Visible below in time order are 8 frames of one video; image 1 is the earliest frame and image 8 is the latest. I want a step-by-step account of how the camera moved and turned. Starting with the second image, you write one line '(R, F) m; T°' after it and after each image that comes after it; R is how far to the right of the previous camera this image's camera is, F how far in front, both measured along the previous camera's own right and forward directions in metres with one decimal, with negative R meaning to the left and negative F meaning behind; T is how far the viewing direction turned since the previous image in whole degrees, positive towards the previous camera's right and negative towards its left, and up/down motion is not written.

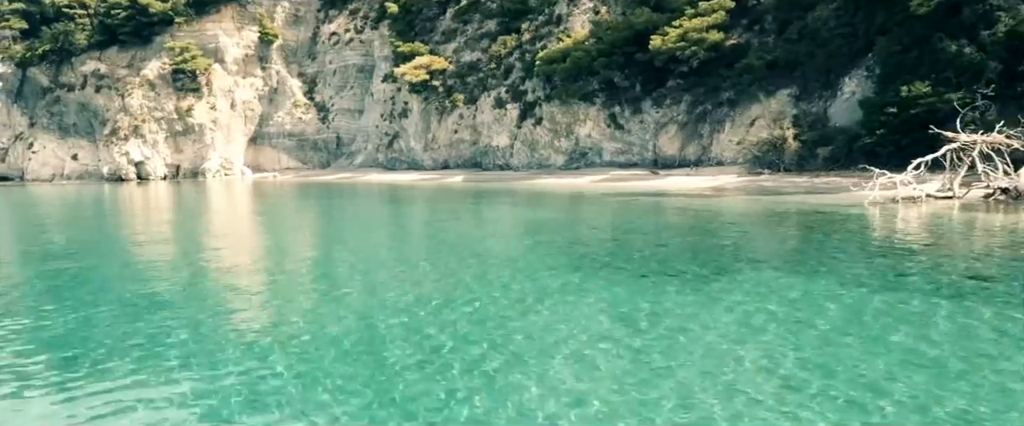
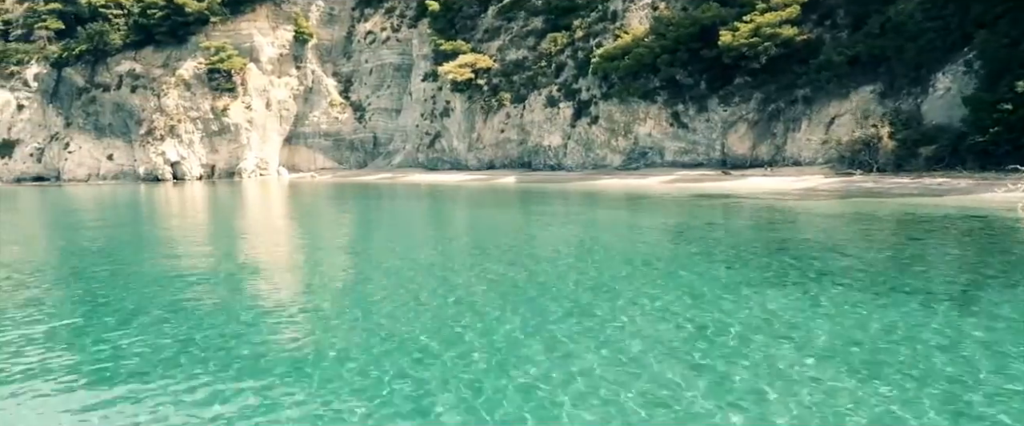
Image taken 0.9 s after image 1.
(-2.2, +0.9) m; -1°
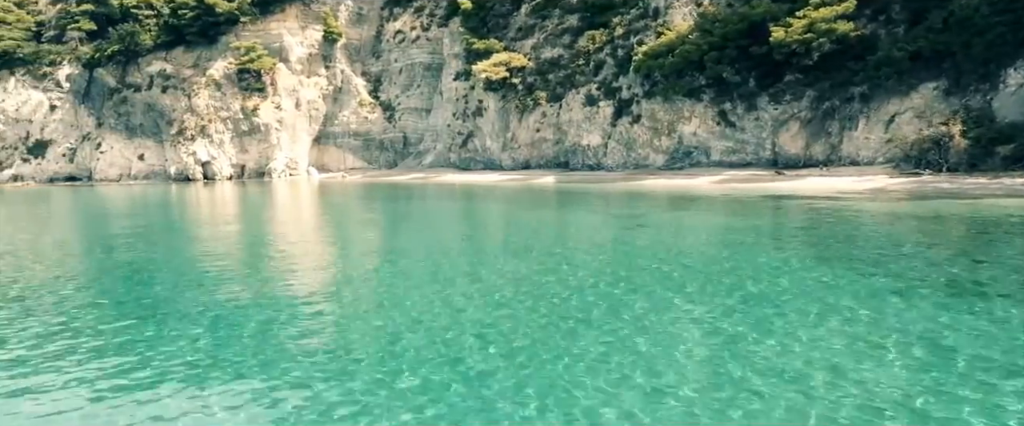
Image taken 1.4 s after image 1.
(-1.2, +0.6) m; -1°
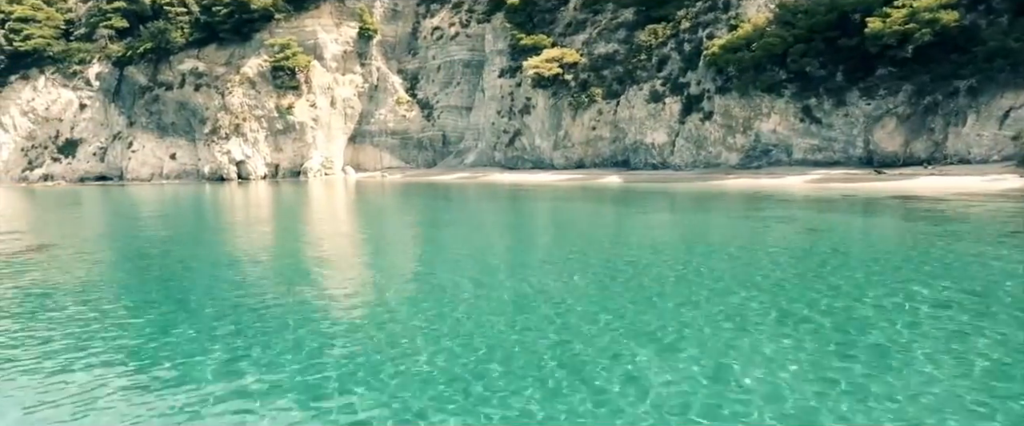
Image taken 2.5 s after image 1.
(-2.8, +1.5) m; -1°
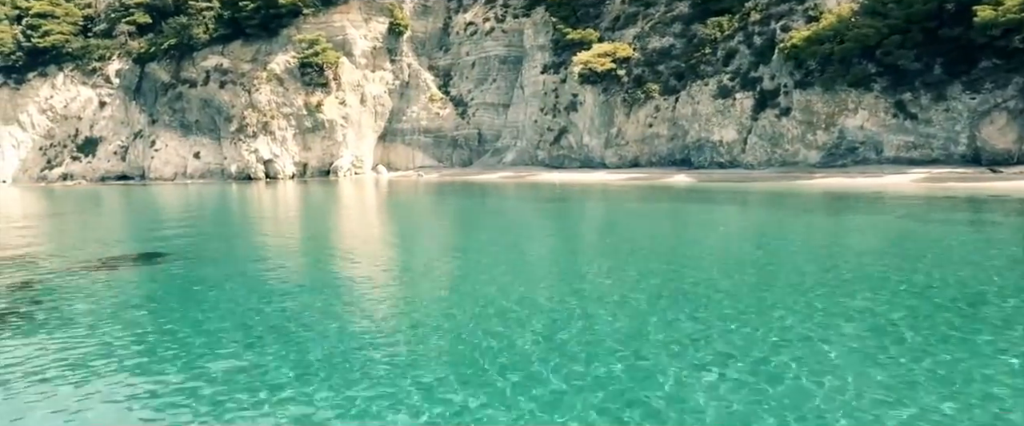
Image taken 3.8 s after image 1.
(-3.2, +1.7) m; 0°
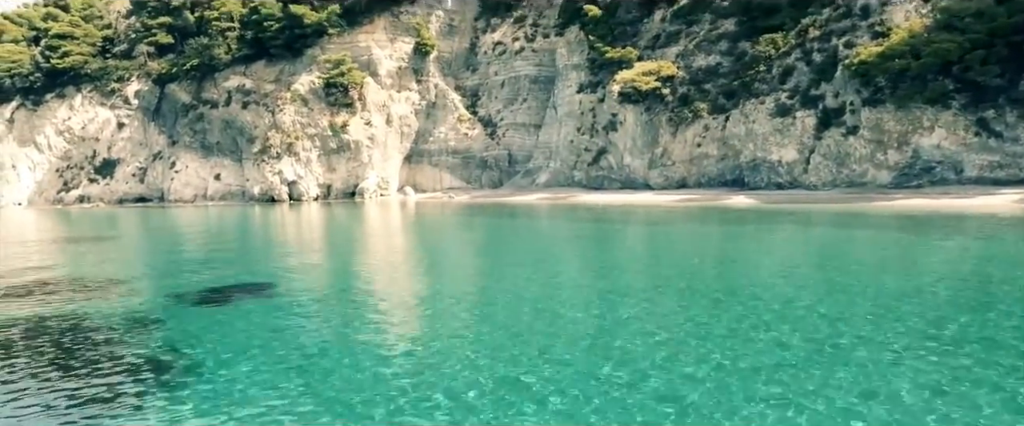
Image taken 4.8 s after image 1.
(-2.6, +1.4) m; 0°
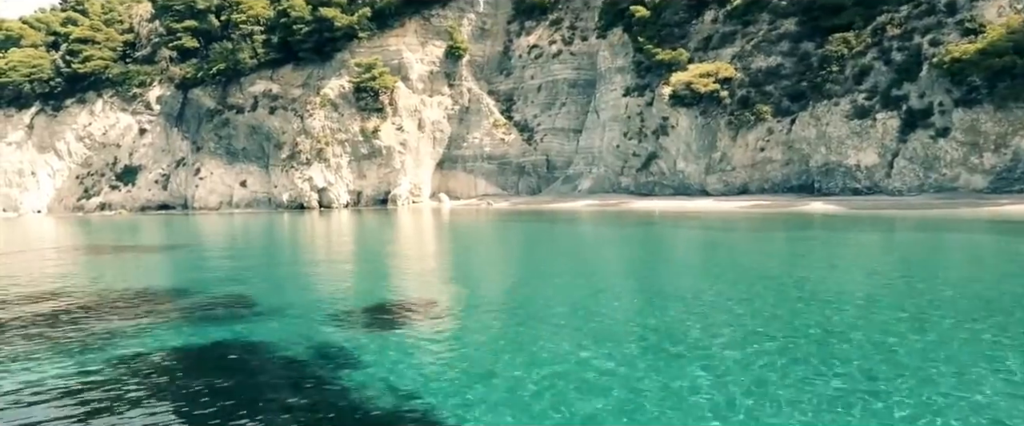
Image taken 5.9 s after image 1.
(-3.0, +1.7) m; 0°
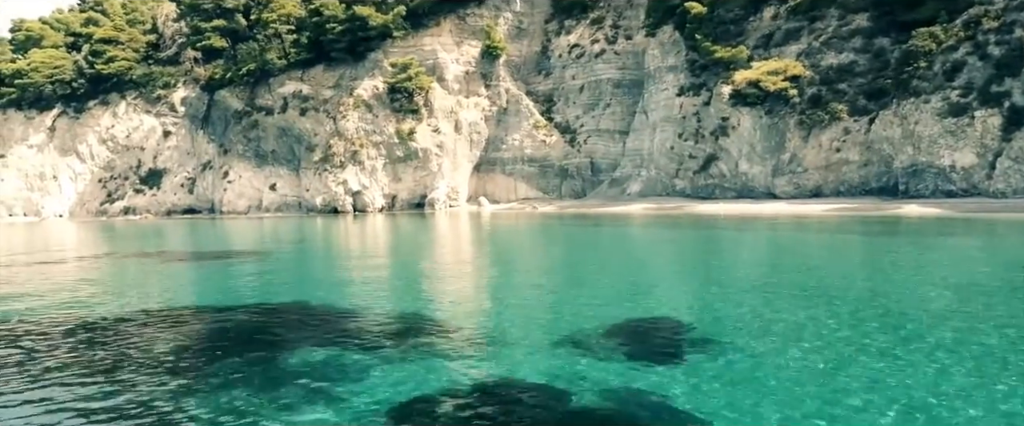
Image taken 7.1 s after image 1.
(-3.3, +1.9) m; 0°
